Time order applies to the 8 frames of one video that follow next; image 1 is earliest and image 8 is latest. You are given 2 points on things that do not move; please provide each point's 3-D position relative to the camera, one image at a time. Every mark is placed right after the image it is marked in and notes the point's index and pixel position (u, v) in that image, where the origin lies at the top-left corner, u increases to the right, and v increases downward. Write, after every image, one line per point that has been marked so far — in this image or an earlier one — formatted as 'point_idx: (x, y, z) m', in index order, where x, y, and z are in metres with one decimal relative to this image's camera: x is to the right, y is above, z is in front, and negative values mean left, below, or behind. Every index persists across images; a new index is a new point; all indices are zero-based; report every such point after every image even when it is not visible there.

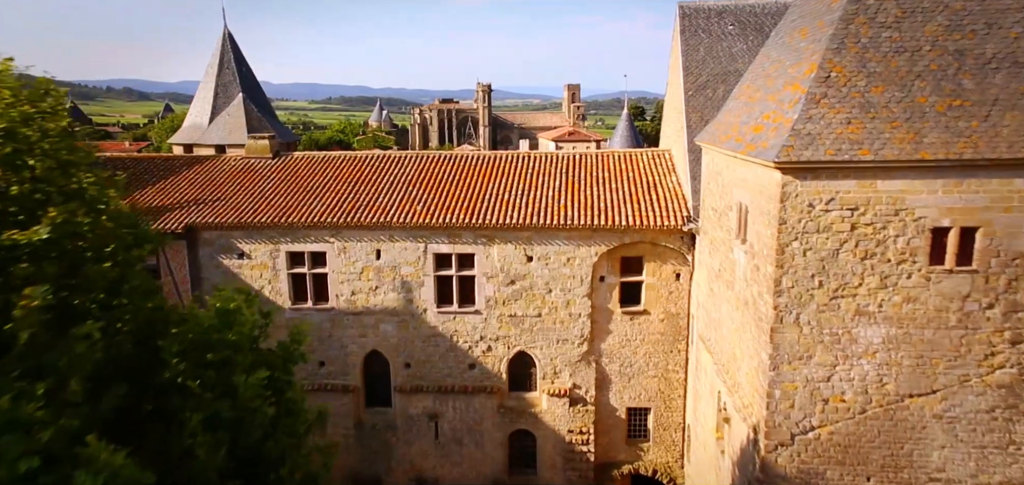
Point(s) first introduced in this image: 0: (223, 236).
0: (-7.1, +0.2, +16.1) m
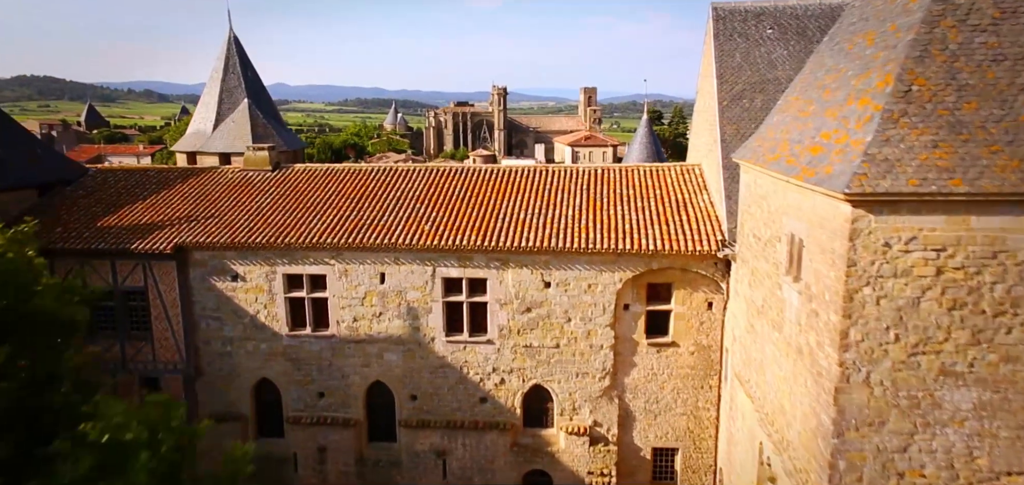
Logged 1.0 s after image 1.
0: (-6.8, -0.3, +14.9) m
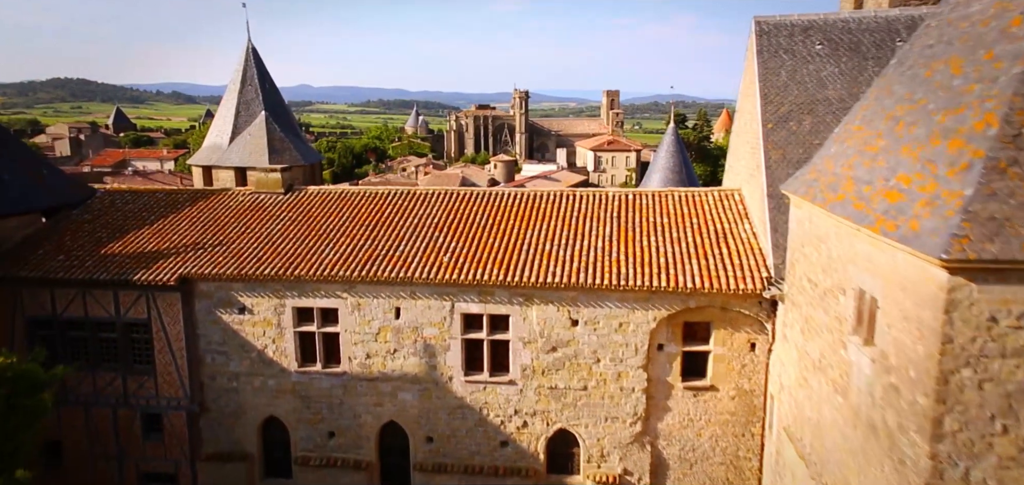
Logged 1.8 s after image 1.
0: (-6.3, -1.0, +14.0) m
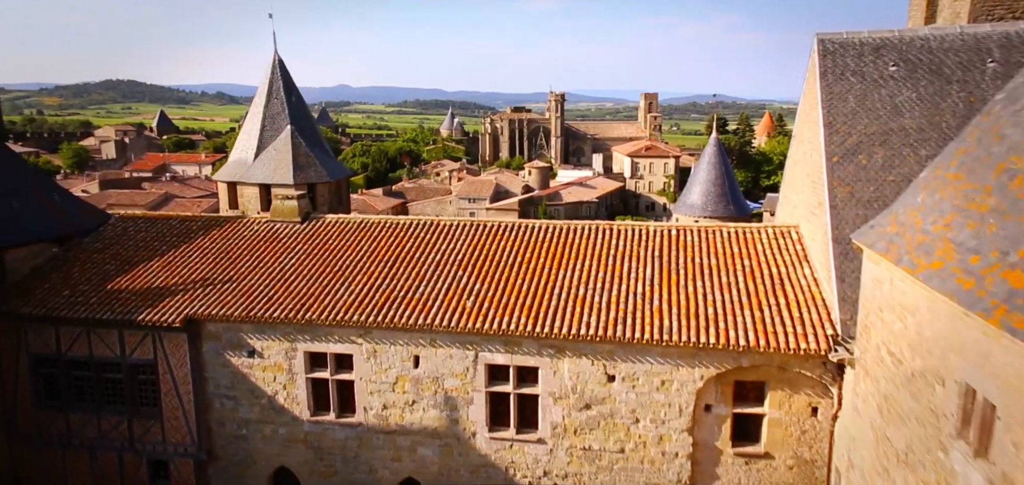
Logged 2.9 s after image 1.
0: (-5.7, -1.8, +13.1) m
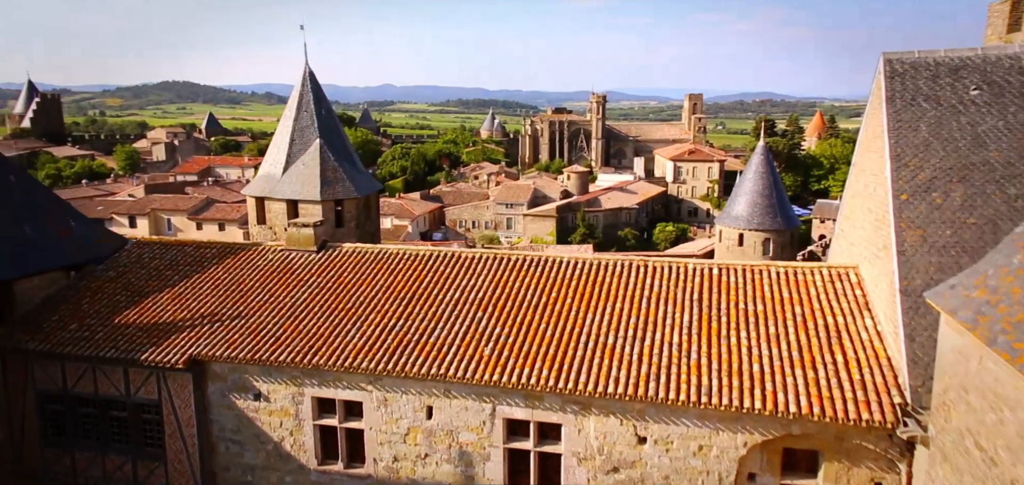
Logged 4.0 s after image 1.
0: (-5.2, -2.4, +12.3) m
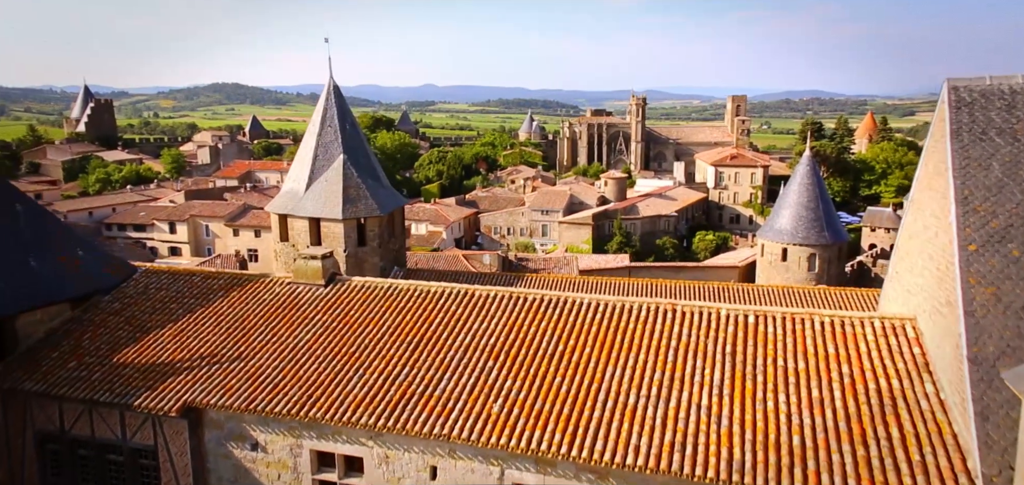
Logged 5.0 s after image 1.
0: (-5.0, -3.2, +11.6) m
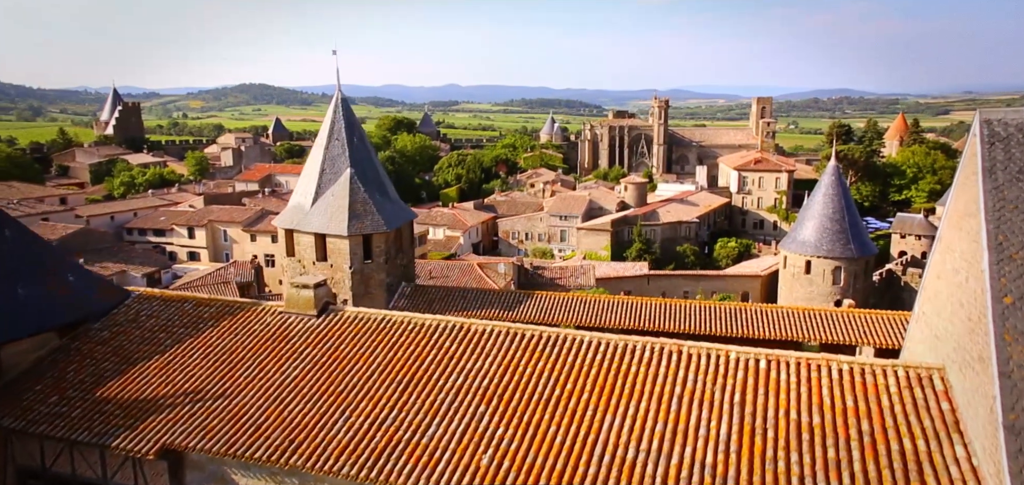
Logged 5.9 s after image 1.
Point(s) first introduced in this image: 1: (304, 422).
0: (-5.1, -3.8, +11.1) m
1: (-3.6, -3.0, +11.0) m
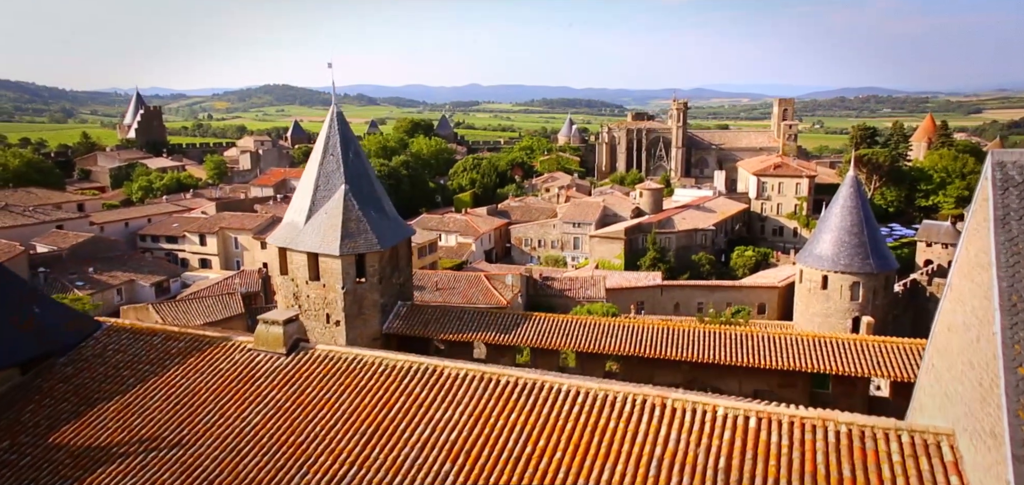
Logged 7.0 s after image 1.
0: (-5.6, -4.4, +10.5) m
1: (-4.1, -3.7, +10.3) m
